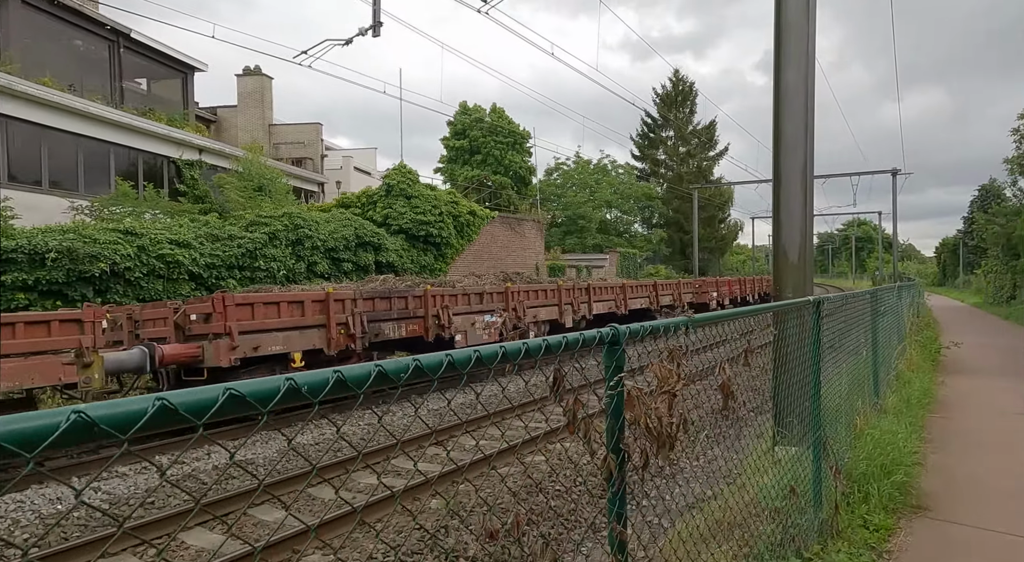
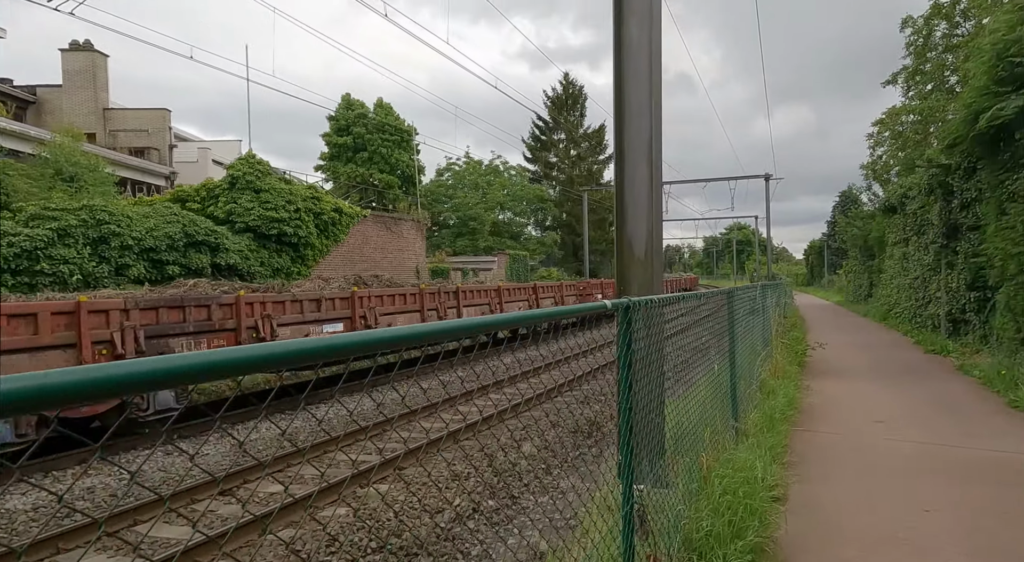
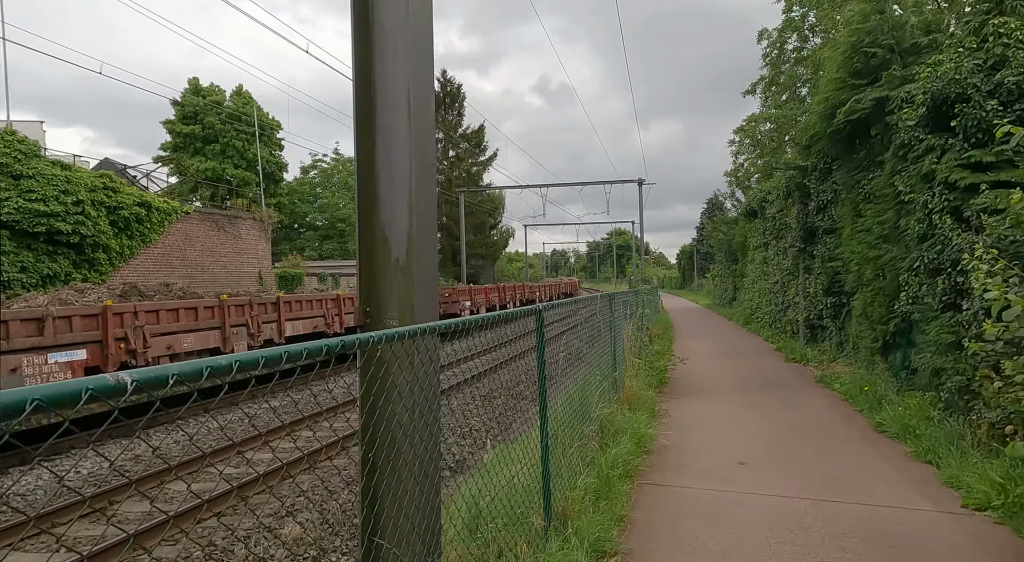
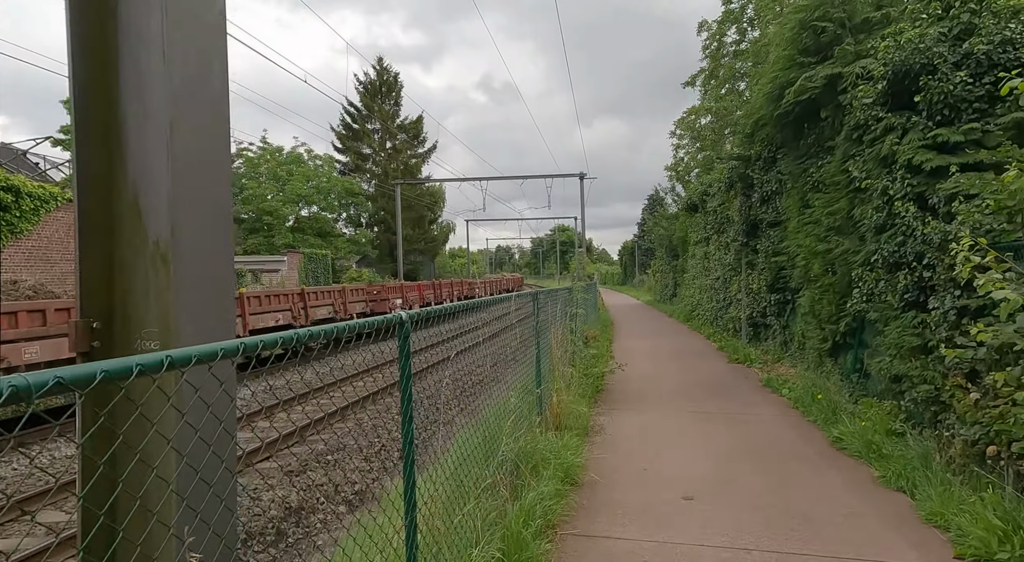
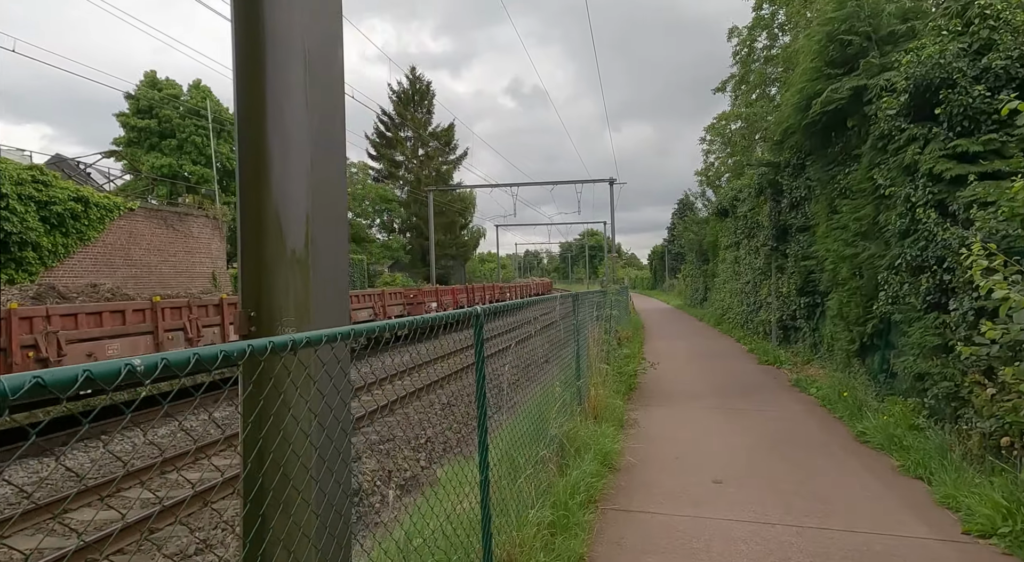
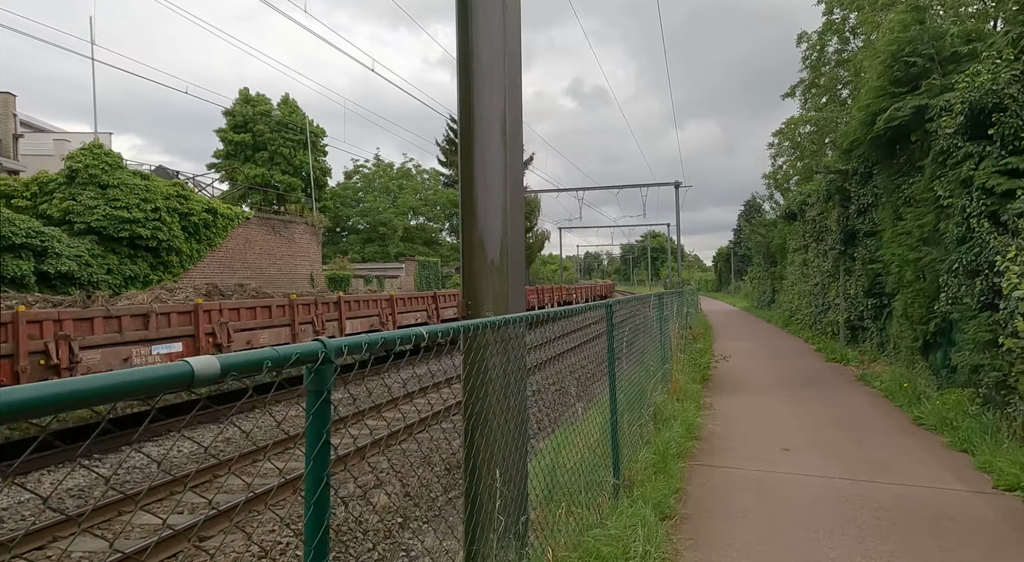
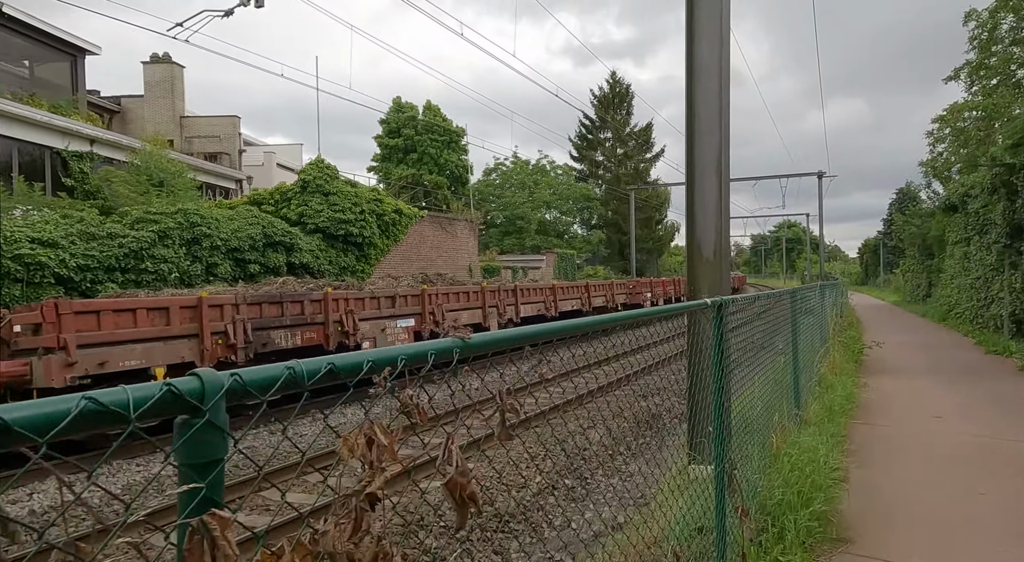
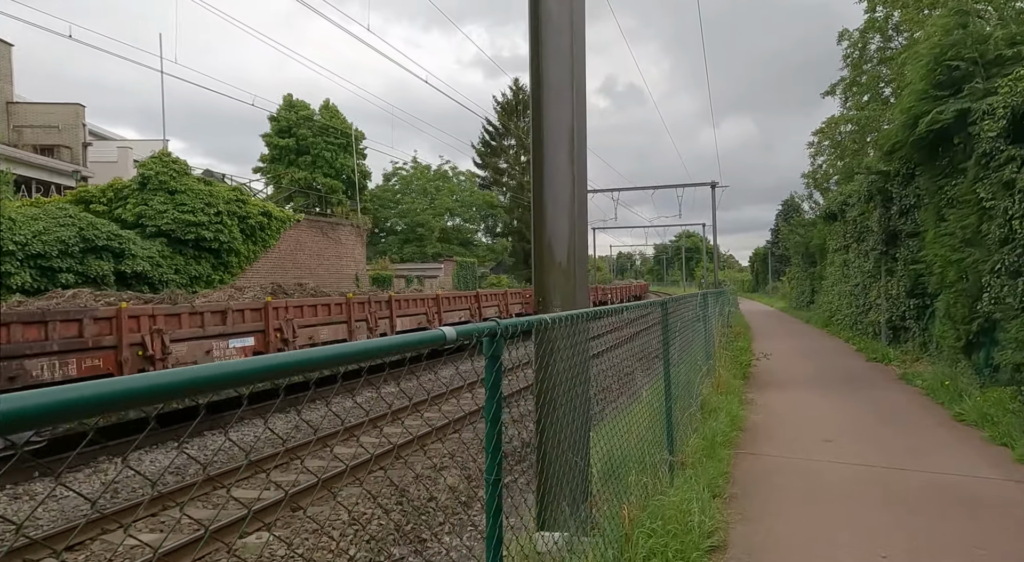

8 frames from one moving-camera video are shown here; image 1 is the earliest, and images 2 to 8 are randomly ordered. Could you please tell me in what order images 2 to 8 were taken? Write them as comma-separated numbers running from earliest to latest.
7, 2, 8, 6, 3, 5, 4
